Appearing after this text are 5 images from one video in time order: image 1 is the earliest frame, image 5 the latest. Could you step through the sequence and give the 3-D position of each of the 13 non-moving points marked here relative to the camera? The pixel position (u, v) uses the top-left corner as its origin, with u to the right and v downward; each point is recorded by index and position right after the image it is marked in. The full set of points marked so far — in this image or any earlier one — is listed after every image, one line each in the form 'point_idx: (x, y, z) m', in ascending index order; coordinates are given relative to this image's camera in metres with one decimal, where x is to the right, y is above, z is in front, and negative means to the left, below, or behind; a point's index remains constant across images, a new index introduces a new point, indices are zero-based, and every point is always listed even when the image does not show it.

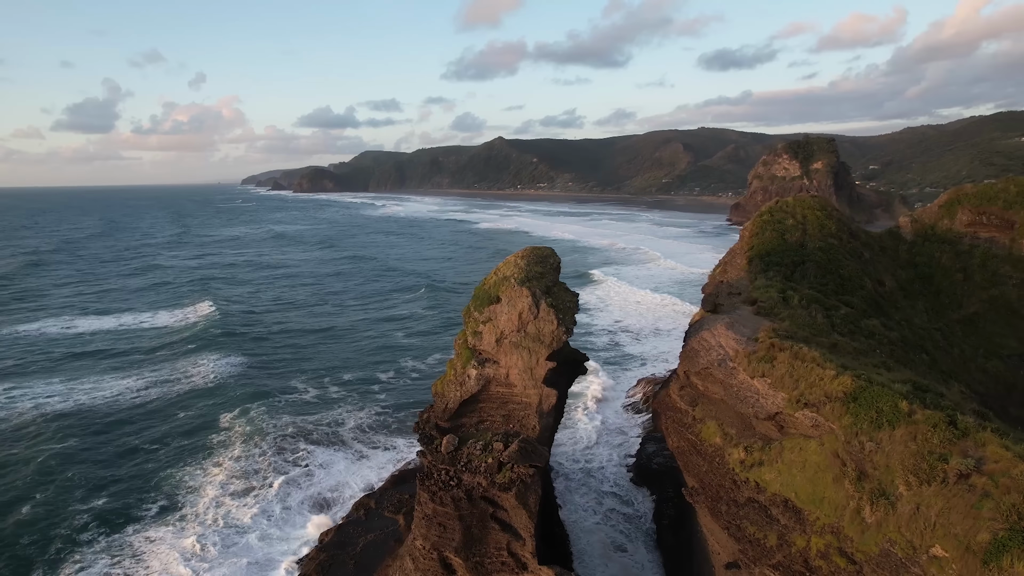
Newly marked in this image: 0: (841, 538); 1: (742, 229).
0: (+3.2, -2.4, +6.7) m
1: (+5.2, +1.3, +16.0) m
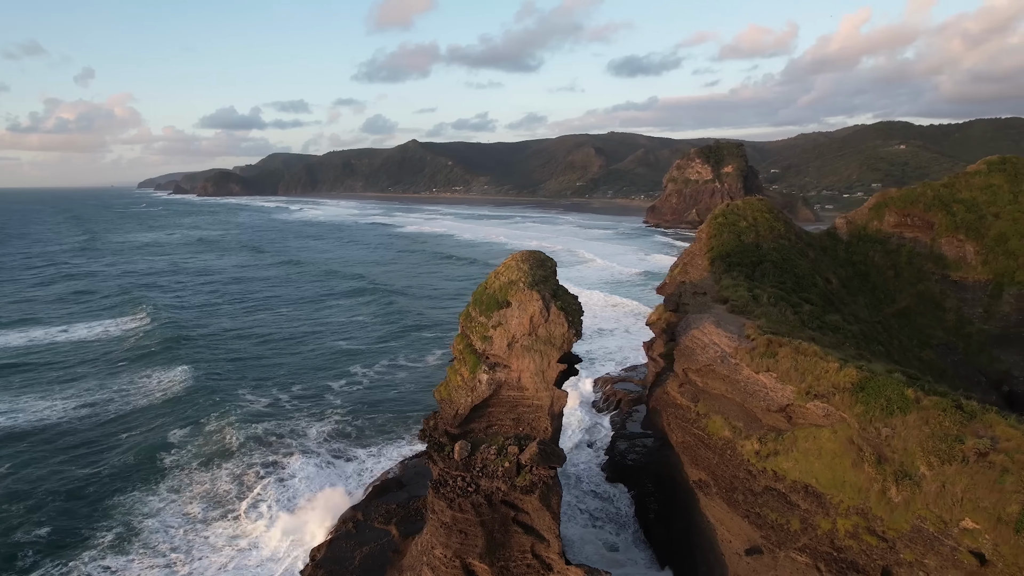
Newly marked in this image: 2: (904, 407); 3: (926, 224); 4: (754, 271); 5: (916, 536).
0: (+3.7, -2.4, +7.3) m
1: (+4.4, +1.3, +16.7) m
2: (+4.2, -1.3, +7.7) m
3: (+10.4, +1.6, +17.8) m
4: (+5.0, +0.4, +14.8) m
5: (+3.9, -2.4, +6.8) m
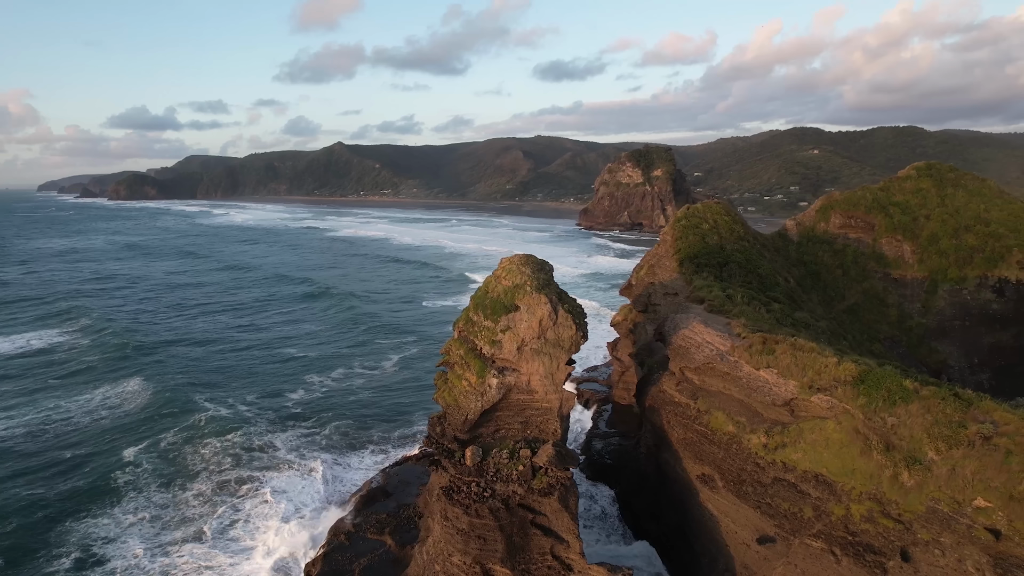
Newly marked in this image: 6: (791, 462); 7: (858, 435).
0: (+4.1, -2.3, +7.7) m
1: (+3.7, +1.3, +17.3) m
2: (+4.6, -1.3, +8.2) m
3: (+9.5, +1.7, +19.0) m
4: (+4.5, +0.4, +15.4) m
5: (+4.4, -2.4, +7.4) m
6: (+3.4, -2.2, +8.7) m
7: (+4.1, -1.7, +8.3) m
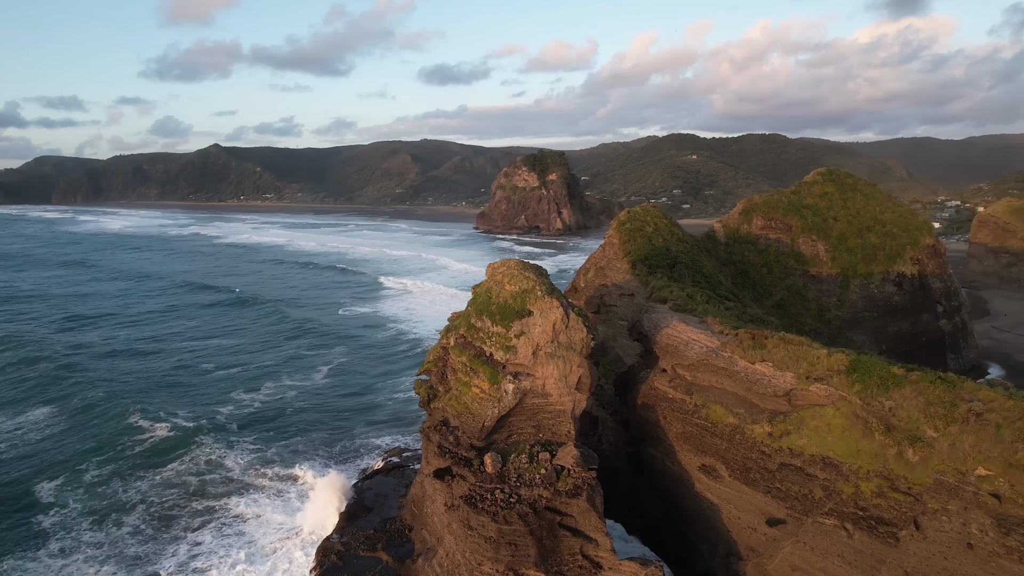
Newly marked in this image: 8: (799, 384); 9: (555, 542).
0: (+4.6, -2.3, +8.6) m
1: (+2.5, +1.3, +17.9) m
2: (+5.0, -1.2, +9.1) m
3: (+7.9, +1.8, +20.6) m
4: (+3.6, +0.4, +16.2) m
5: (+4.9, -2.3, +8.2) m
6: (+3.8, -2.1, +9.4) m
7: (+4.5, -1.7, +9.1) m
8: (+4.0, -1.3, +9.9) m
9: (+0.6, -3.3, +9.1) m
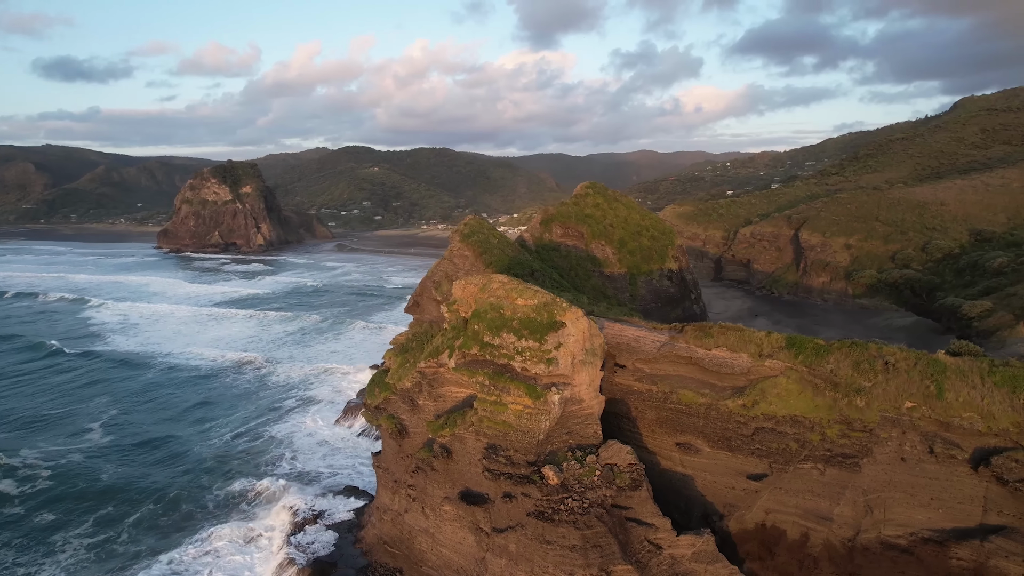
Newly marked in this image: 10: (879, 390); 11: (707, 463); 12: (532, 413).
0: (+5.3, -2.1, +11.2) m
1: (-1.3, +1.0, +18.3) m
2: (+5.3, -1.0, +11.8) m
3: (+2.1, +1.8, +23.3) m
4: (+0.6, +0.2, +17.4) m
5: (+5.7, -2.1, +11.1) m
6: (+4.2, -2.0, +11.6) m
7: (+4.9, -1.5, +11.6) m
8: (+4.1, -1.2, +12.1) m
9: (+1.6, -3.4, +9.7) m
10: (+5.8, -1.6, +11.2) m
11: (+3.2, -3.0, +12.0) m
12: (+0.3, -1.8, +9.9) m
